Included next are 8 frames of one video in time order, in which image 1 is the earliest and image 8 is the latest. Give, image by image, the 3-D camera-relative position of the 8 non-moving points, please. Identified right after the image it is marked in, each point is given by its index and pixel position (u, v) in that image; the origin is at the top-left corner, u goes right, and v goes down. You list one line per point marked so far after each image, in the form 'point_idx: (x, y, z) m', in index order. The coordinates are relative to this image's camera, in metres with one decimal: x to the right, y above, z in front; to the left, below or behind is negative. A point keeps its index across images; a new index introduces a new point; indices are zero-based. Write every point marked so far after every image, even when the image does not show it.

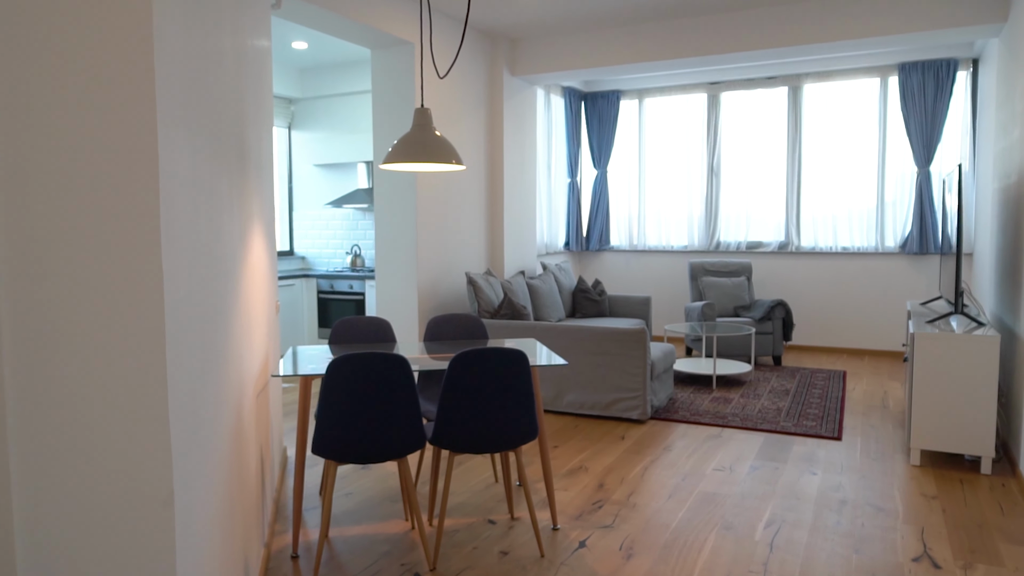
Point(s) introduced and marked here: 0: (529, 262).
0: (+0.2, +0.2, +6.6) m
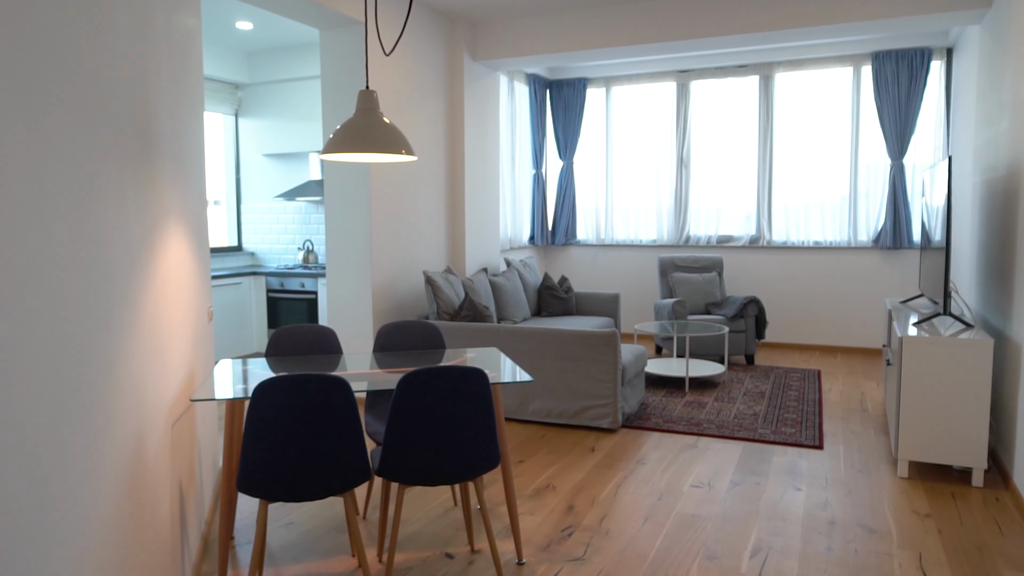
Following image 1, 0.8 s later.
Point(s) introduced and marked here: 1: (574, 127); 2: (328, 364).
0: (-0.2, +0.2, +6.3) m
1: (+0.6, +1.6, +7.5) m
2: (-0.7, -0.3, +3.0) m
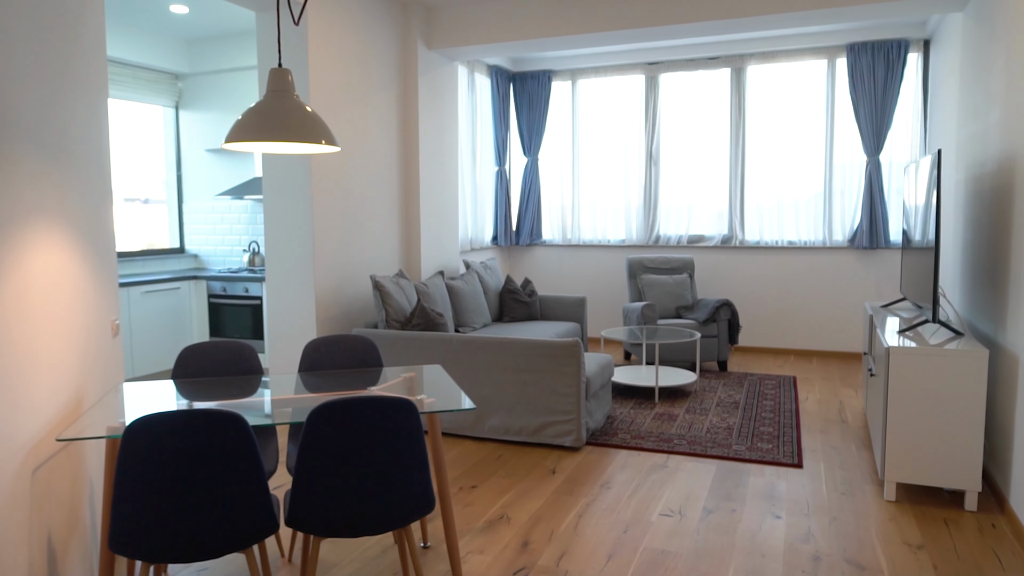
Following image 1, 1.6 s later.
0: (-0.5, +0.2, +5.9) m
1: (+0.3, +1.6, +7.1) m
2: (-0.9, -0.3, +2.6) m
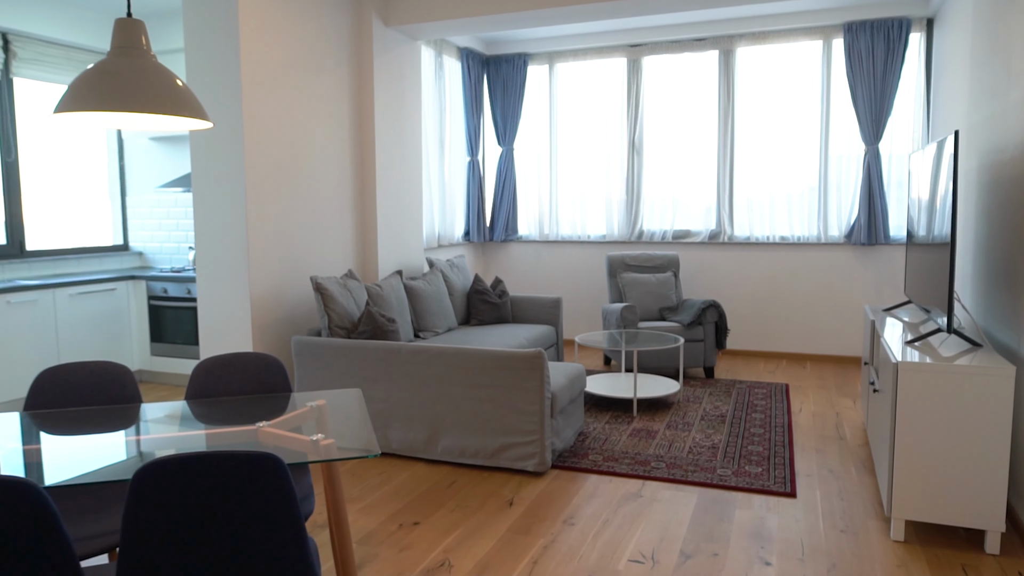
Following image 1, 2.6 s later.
0: (-0.7, +0.2, +5.4) m
1: (0.0, +1.6, +6.7) m
2: (-1.1, -0.4, +2.1) m
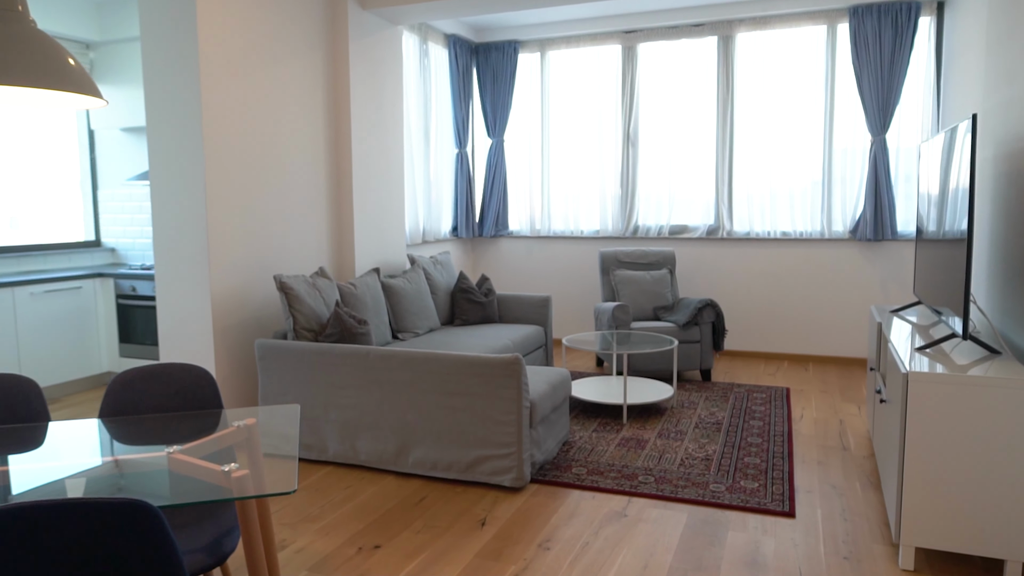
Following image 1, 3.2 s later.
0: (-0.8, +0.2, +5.1) m
1: (-0.1, +1.6, +6.4) m
2: (-1.2, -0.4, +1.9) m
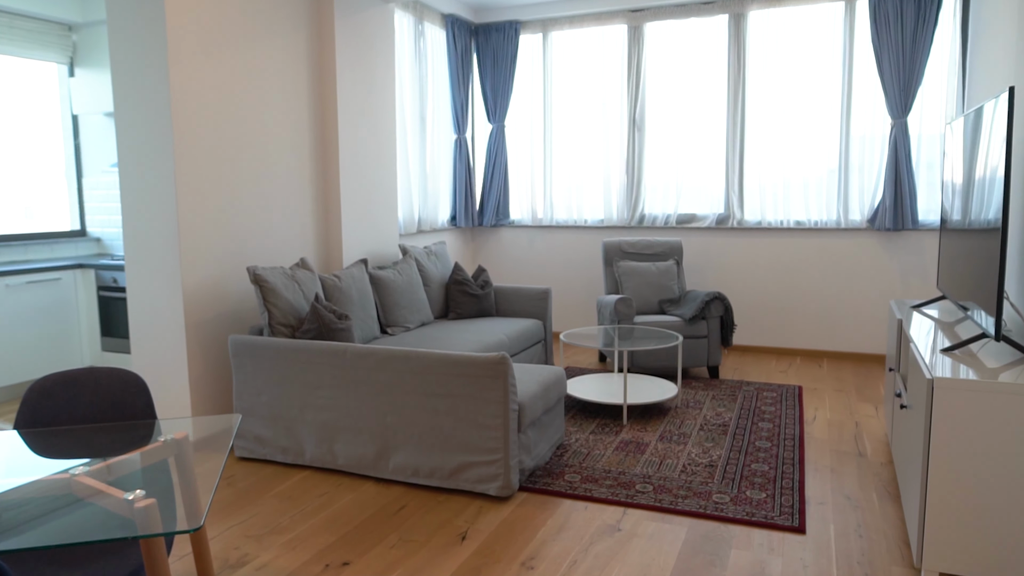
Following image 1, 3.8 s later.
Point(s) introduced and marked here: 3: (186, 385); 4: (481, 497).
0: (-0.8, +0.3, +4.9) m
1: (-0.1, +1.7, +6.1) m
2: (-1.3, -0.4, +1.6) m
3: (-1.5, -0.5, +3.5) m
4: (-0.1, -0.8, +3.0) m
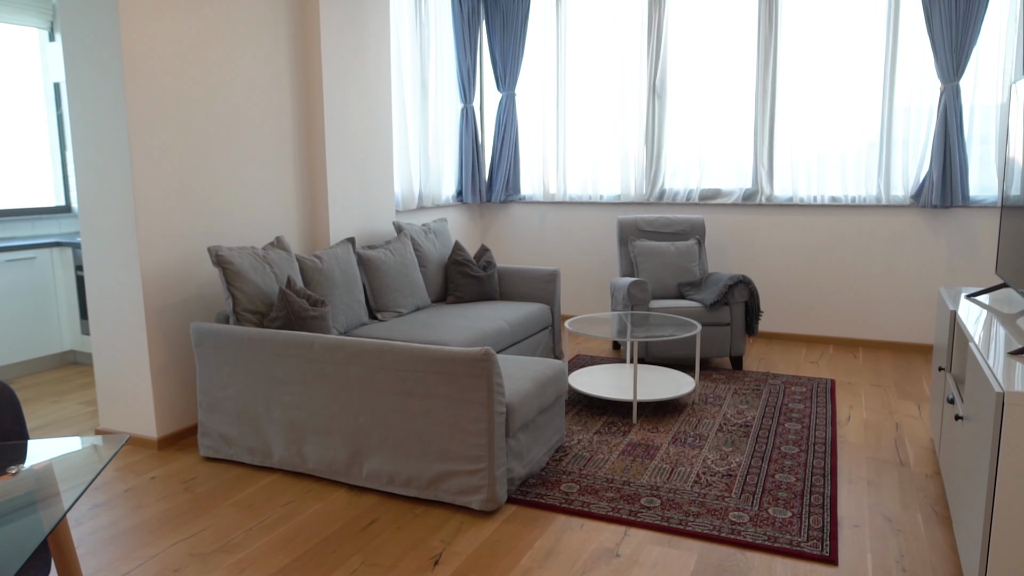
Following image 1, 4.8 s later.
0: (-0.8, +0.4, +4.5) m
1: (0.0, +1.8, +5.7) m
2: (-1.4, -0.4, +1.3) m
3: (-1.6, -0.4, +3.2) m
4: (-0.2, -0.8, +2.6) m
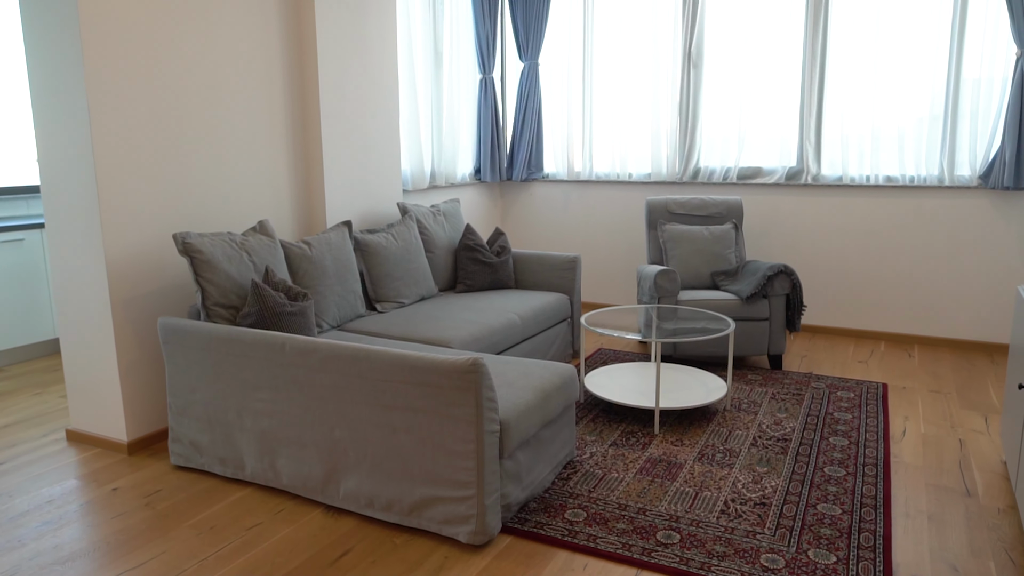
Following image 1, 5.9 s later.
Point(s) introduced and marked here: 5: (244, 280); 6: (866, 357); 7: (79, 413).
0: (-0.7, +0.5, +4.2) m
1: (+0.2, +1.9, +5.2) m
2: (-1.5, -0.4, +1.0) m
3: (-1.6, -0.3, +2.9) m
4: (-0.2, -0.8, +2.3) m
5: (-1.0, 0.0, +2.8) m
6: (+2.0, -0.4, +4.2) m
7: (-1.8, -0.5, +3.1) m
